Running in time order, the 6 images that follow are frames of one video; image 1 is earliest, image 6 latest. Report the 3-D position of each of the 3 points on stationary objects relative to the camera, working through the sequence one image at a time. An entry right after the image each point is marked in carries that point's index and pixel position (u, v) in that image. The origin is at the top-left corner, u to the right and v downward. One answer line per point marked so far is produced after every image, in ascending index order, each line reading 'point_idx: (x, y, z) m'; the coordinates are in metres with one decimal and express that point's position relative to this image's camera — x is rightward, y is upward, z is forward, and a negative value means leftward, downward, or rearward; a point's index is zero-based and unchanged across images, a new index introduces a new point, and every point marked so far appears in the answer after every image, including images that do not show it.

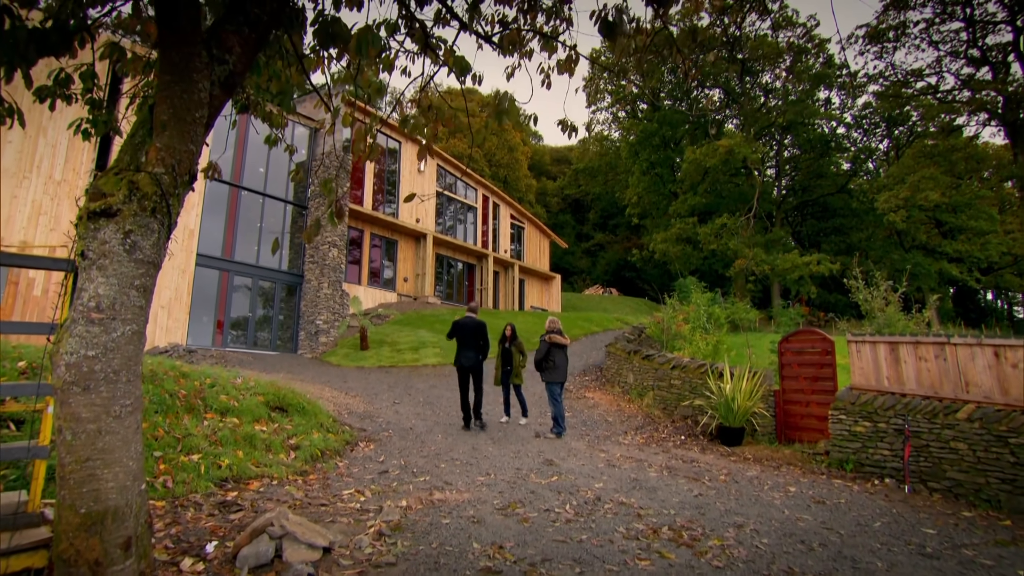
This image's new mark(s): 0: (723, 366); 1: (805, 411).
0: (+3.5, -1.3, +9.5) m
1: (+4.3, -1.8, +8.5) m
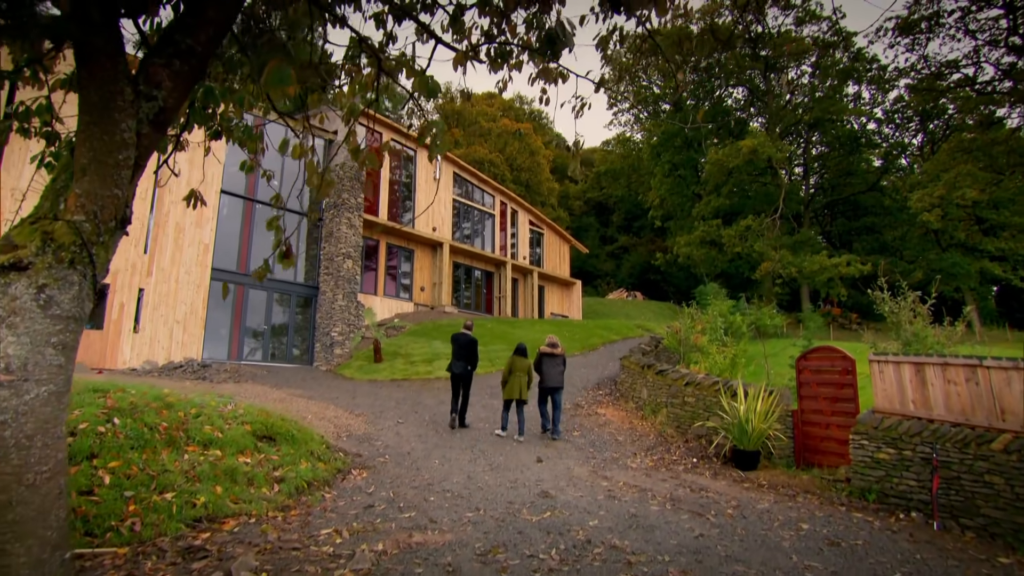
0: (+3.6, -1.5, +9.0) m
1: (+4.3, -2.0, +7.9) m
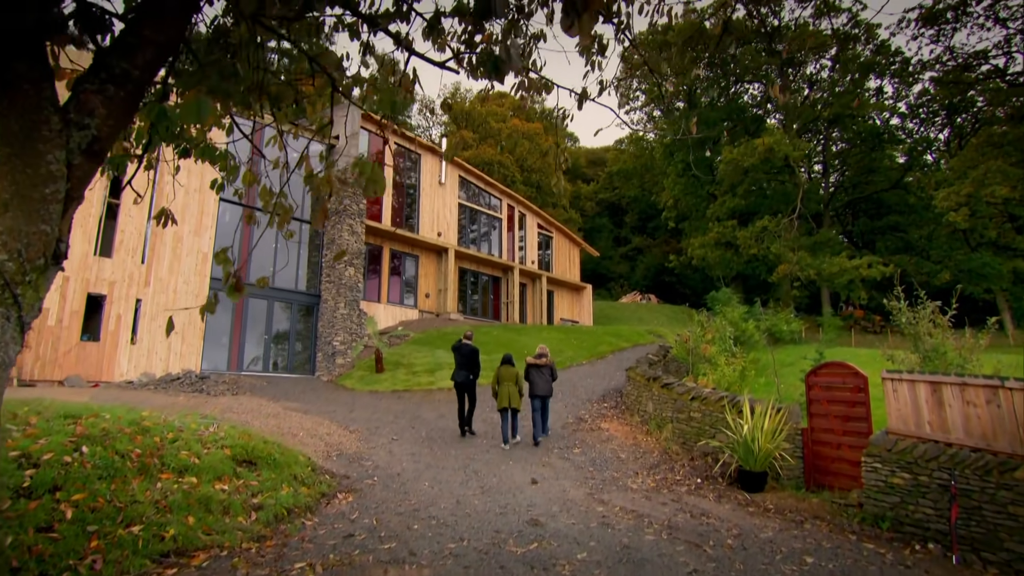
0: (+3.5, -1.7, +8.6) m
1: (+4.3, -2.2, +7.5) m
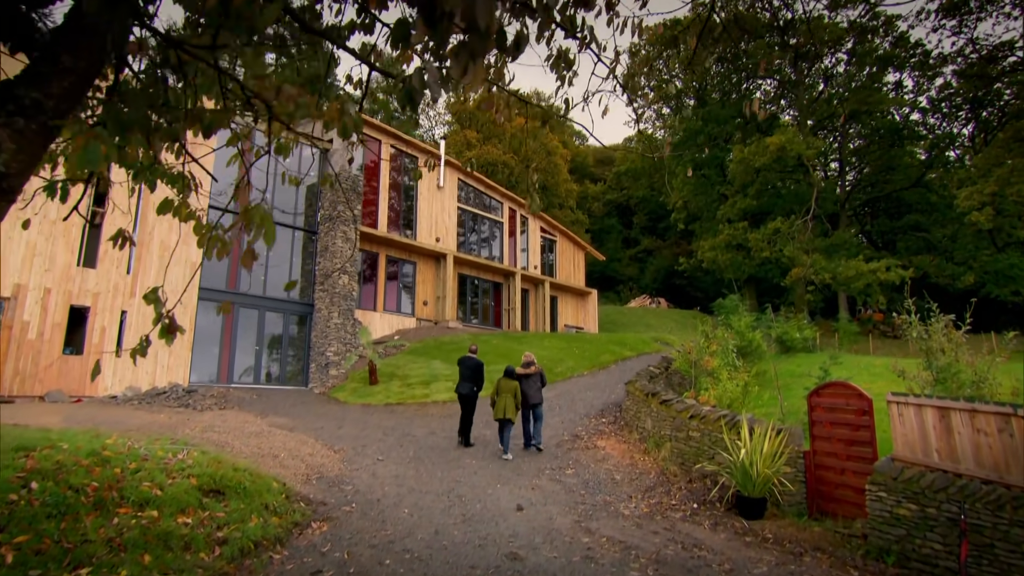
0: (+3.4, -1.9, +8.2) m
1: (+4.1, -2.4, +7.1) m
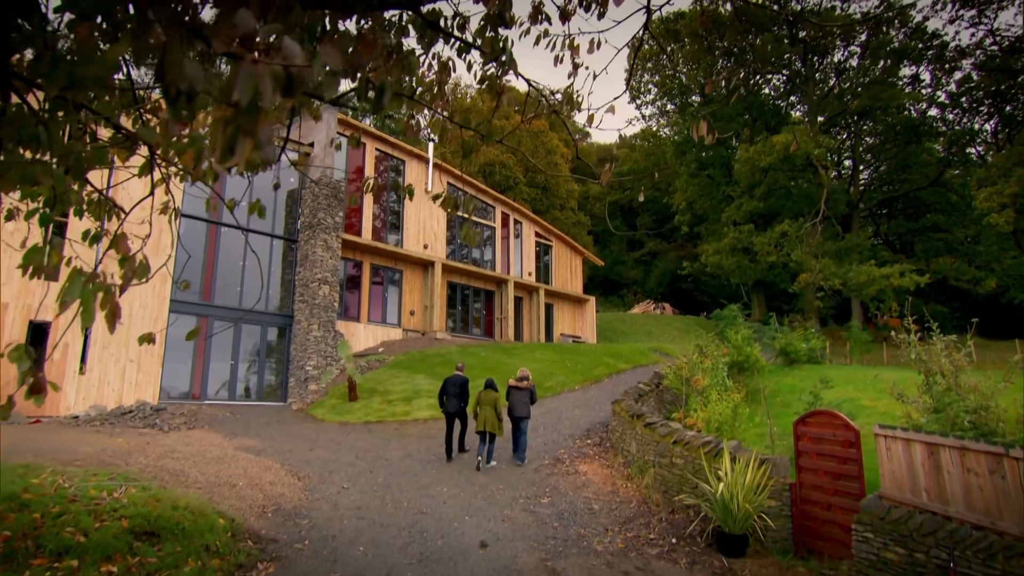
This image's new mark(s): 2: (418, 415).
0: (+2.9, -2.1, +7.7) m
1: (+3.6, -2.6, +6.6) m
2: (-1.9, -2.6, +11.4) m
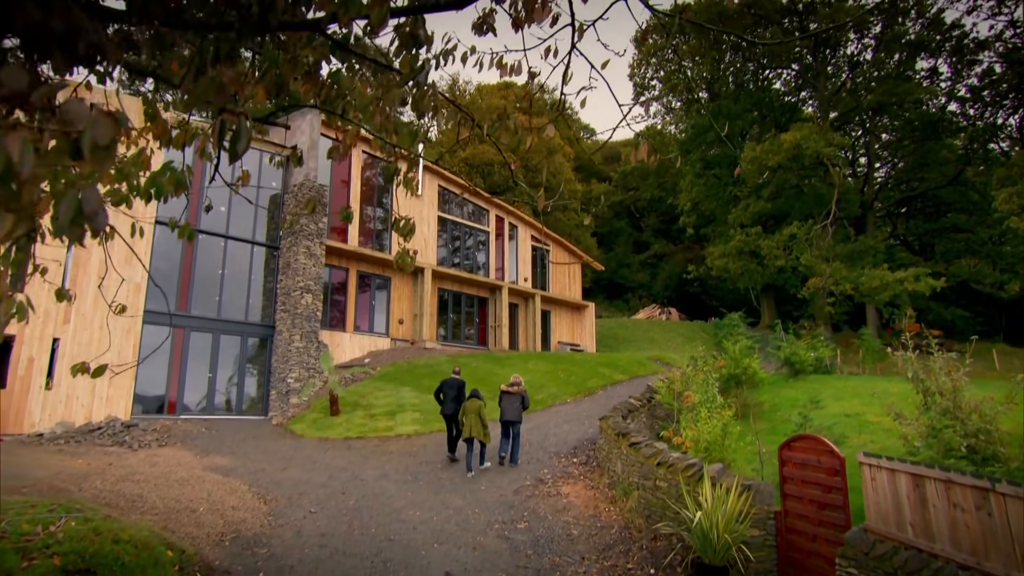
0: (+2.6, -2.3, +7.2) m
1: (+3.2, -2.8, +6.1) m
2: (-2.1, -2.8, +11.1) m
